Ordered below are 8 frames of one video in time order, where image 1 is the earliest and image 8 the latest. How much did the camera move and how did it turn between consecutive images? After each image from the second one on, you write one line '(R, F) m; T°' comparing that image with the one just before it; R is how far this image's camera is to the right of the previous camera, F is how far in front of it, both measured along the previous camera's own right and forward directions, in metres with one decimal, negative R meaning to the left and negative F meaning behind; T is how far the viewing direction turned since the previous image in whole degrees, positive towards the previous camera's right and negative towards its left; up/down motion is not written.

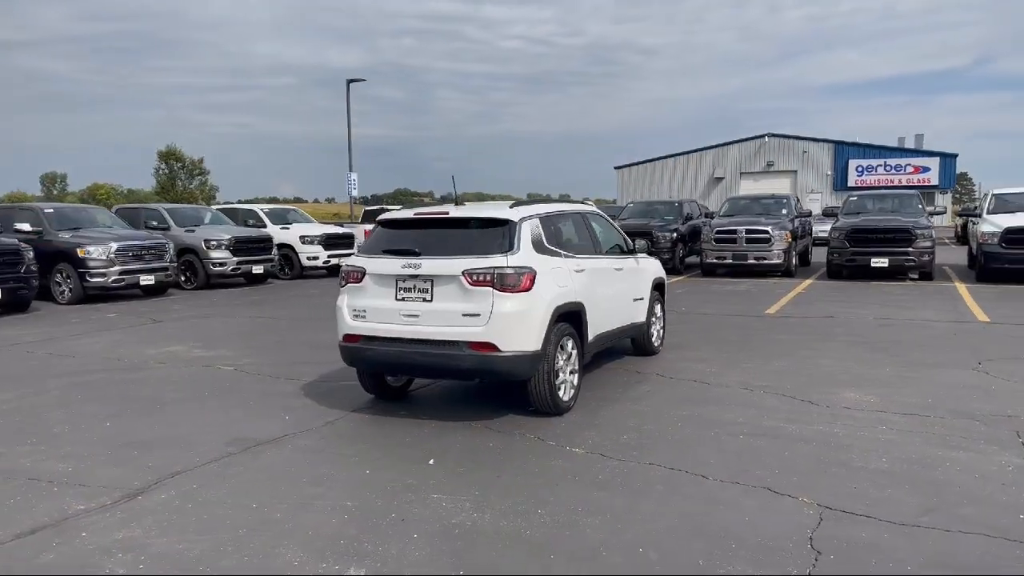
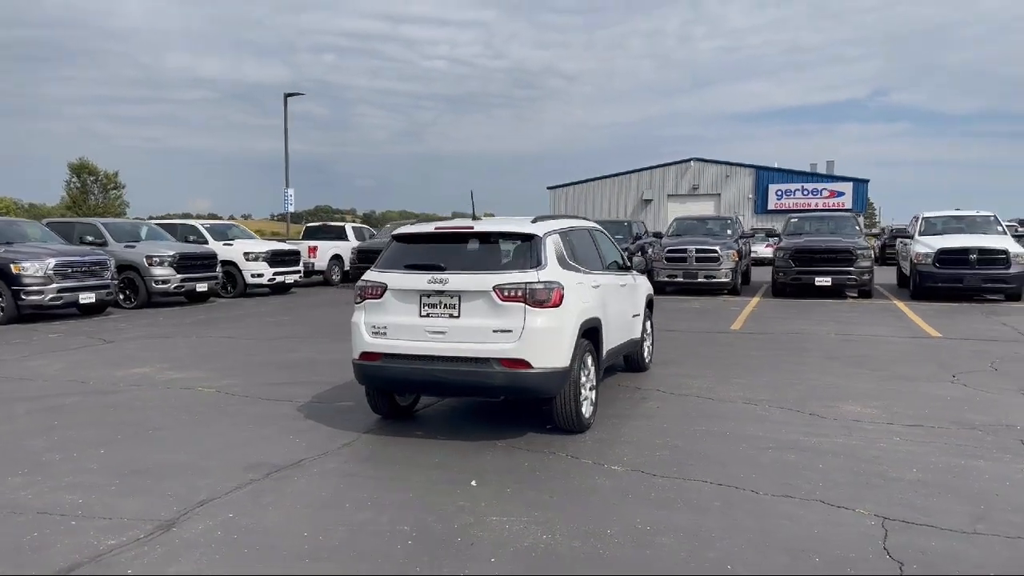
(-0.8, +0.1) m; +6°
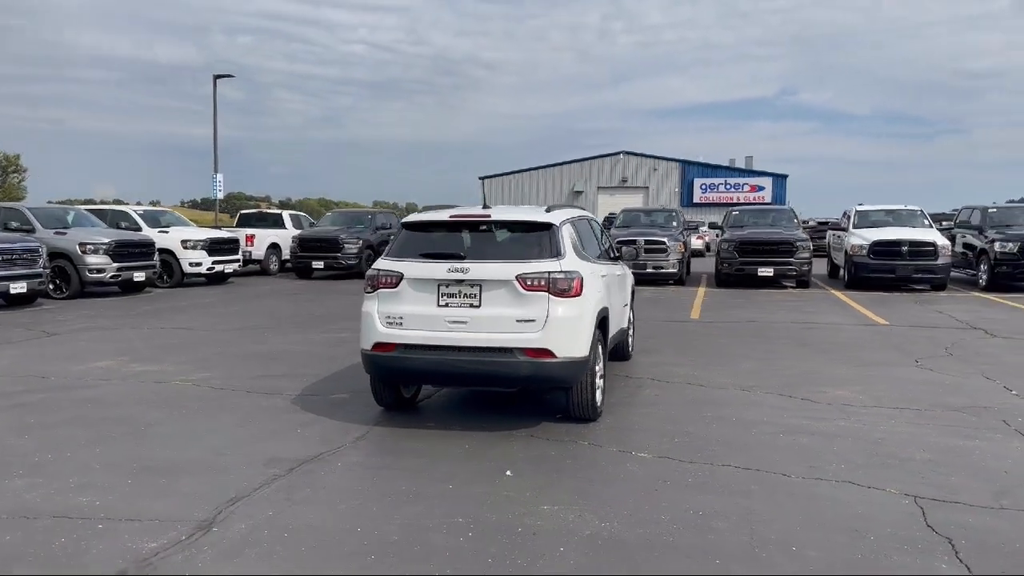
(-0.8, +0.1) m; +6°
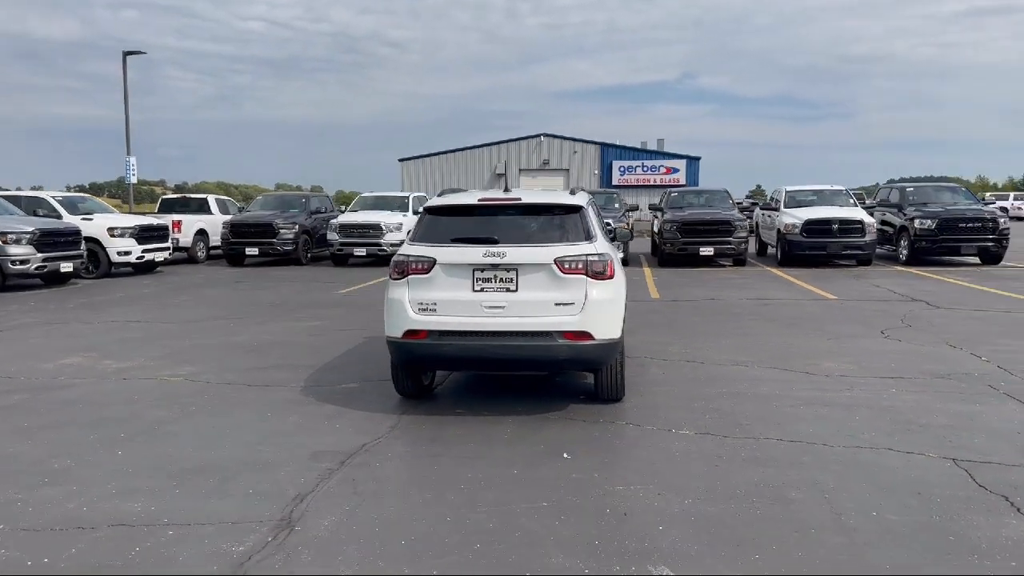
(-1.0, +0.1) m; +7°
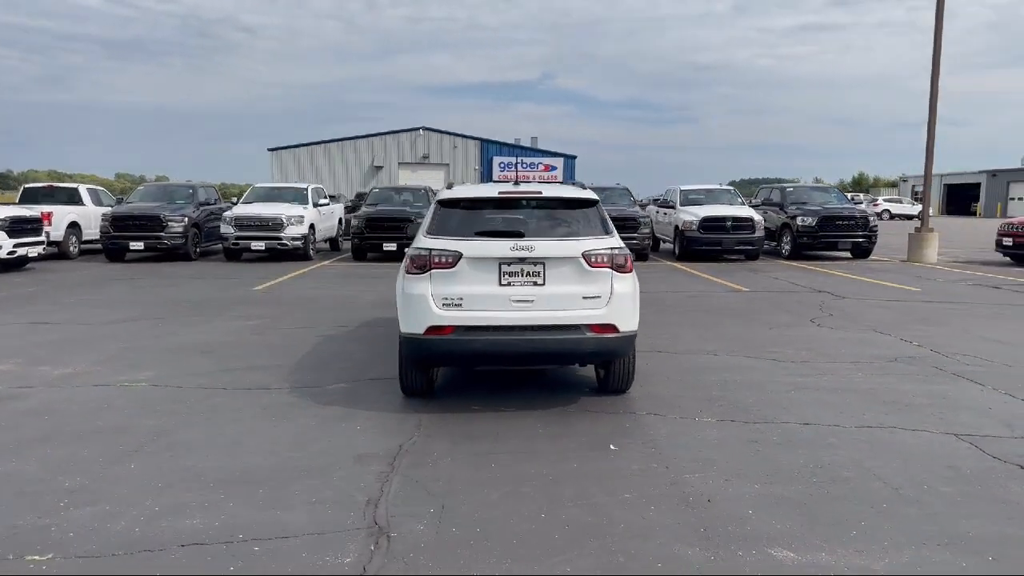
(-1.2, +0.2) m; +10°
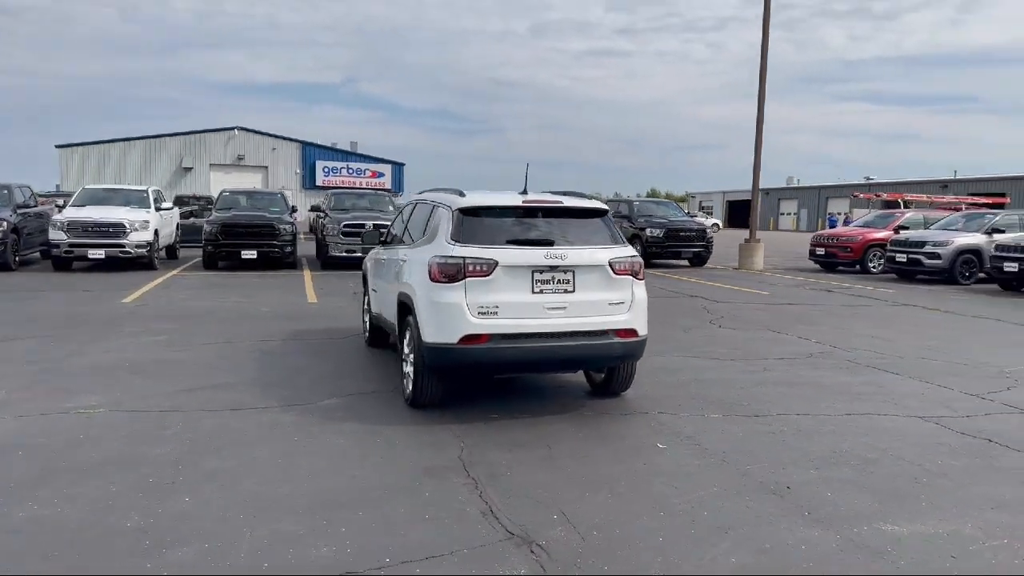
(-1.7, +0.2) m; +15°
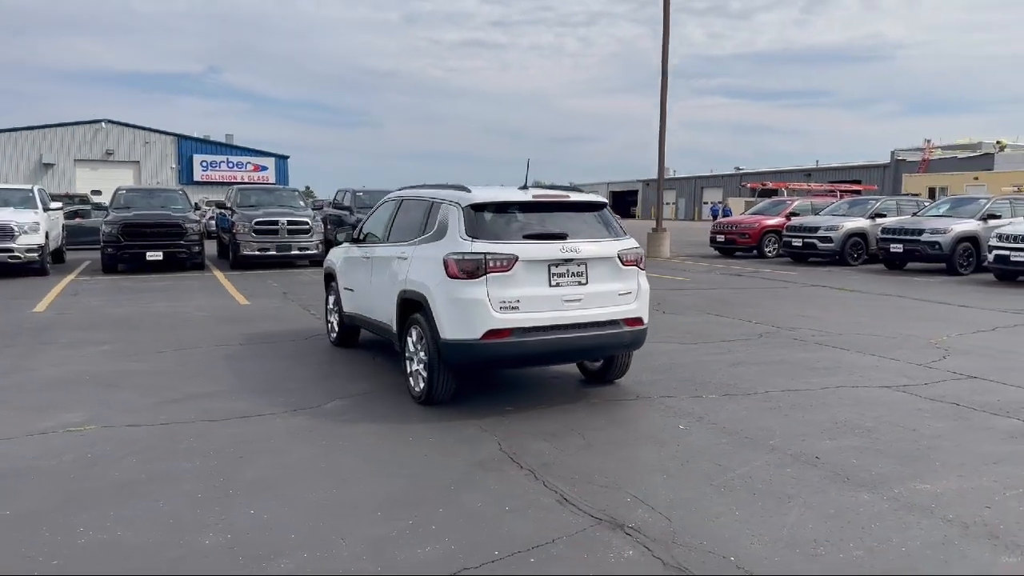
(-1.1, 0.0) m; +9°
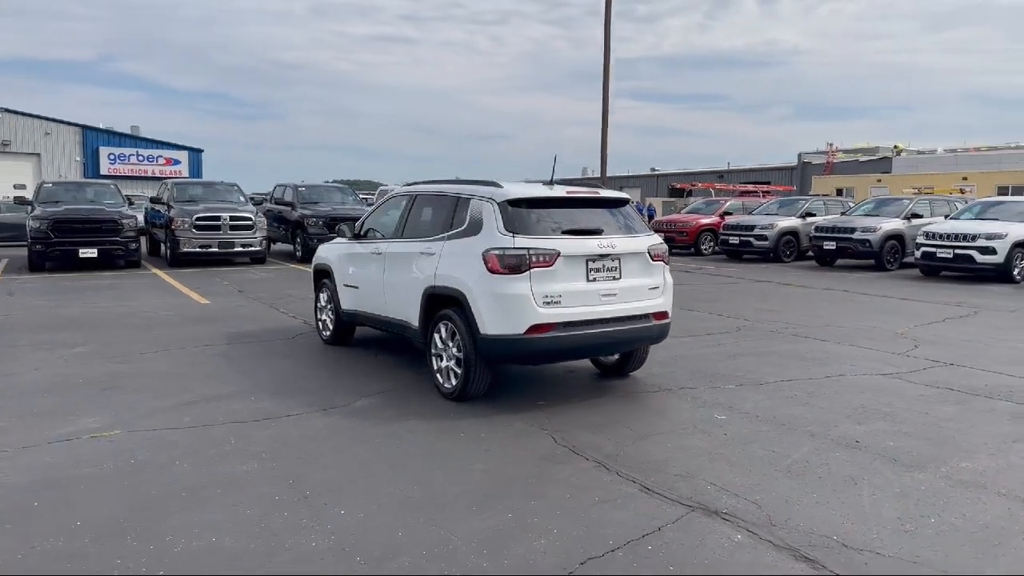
(-1.0, 0.0) m; +7°
